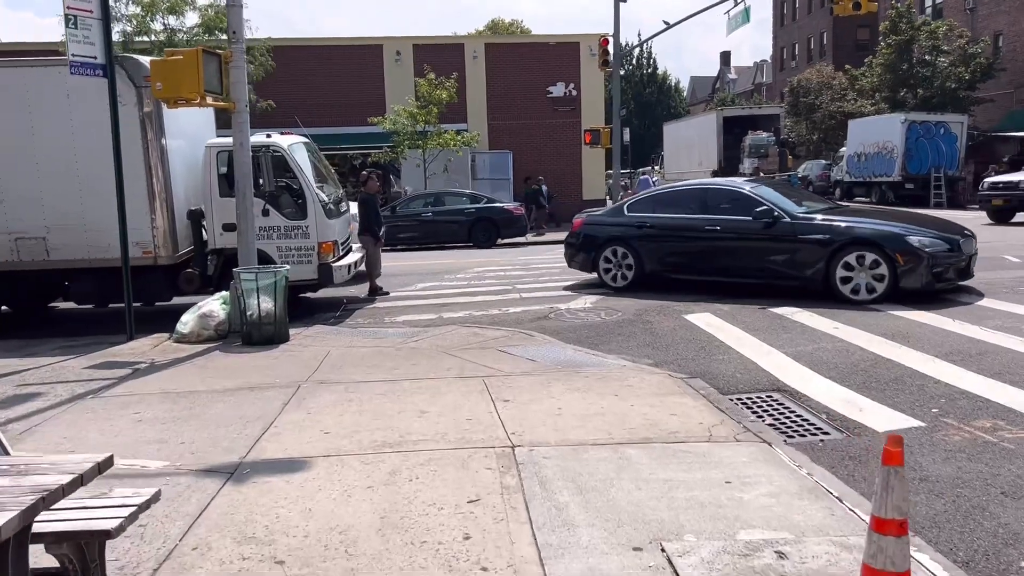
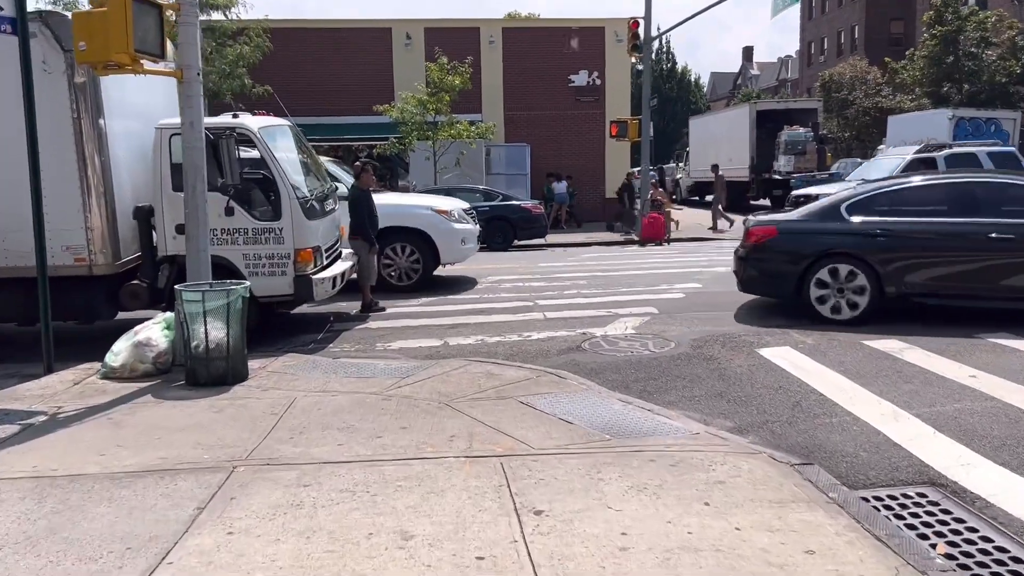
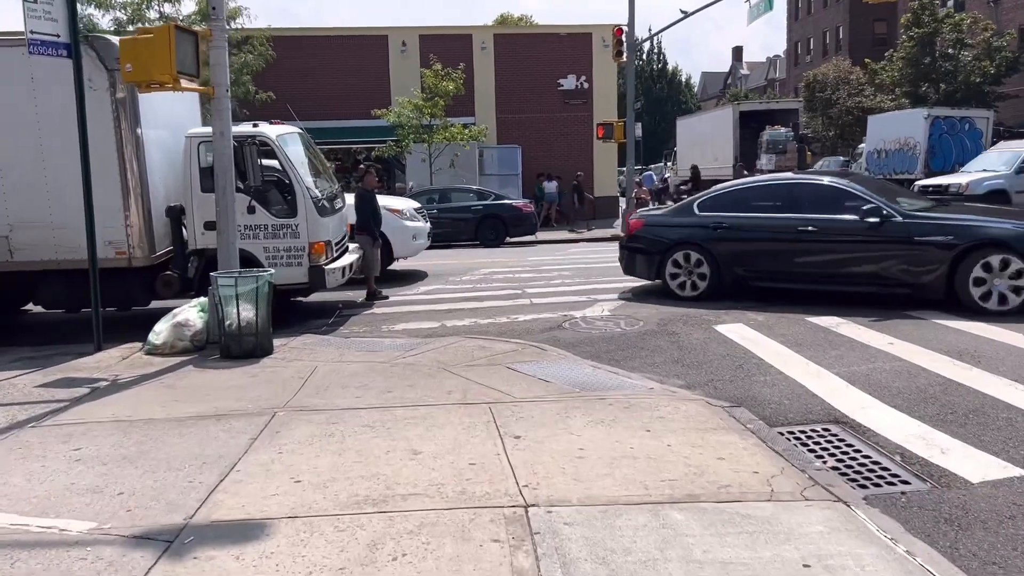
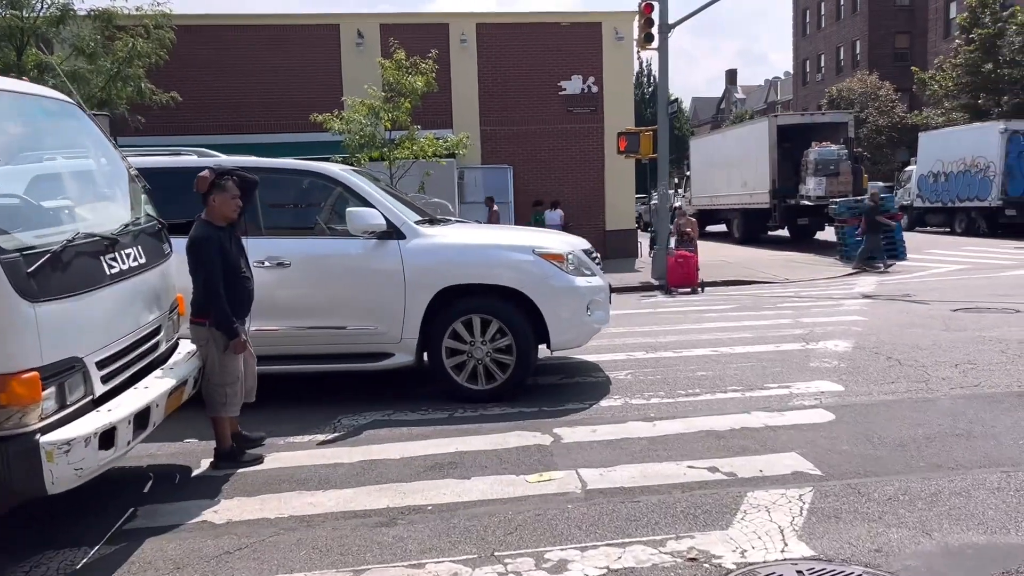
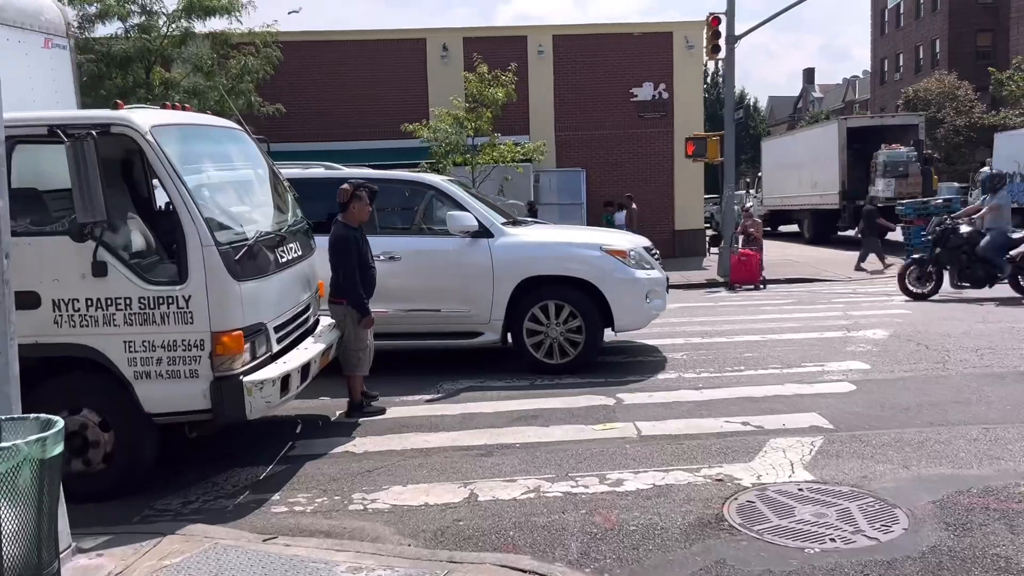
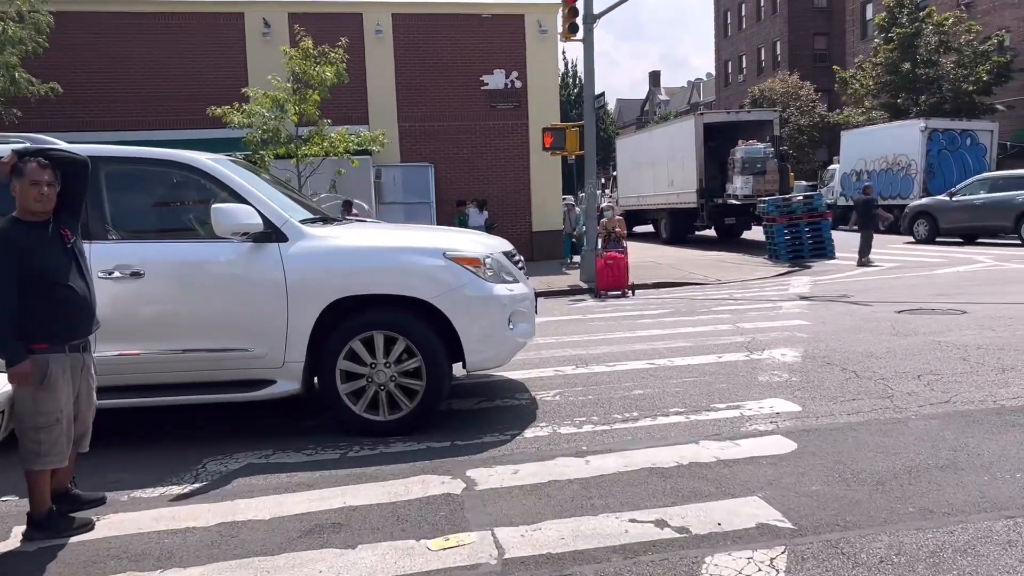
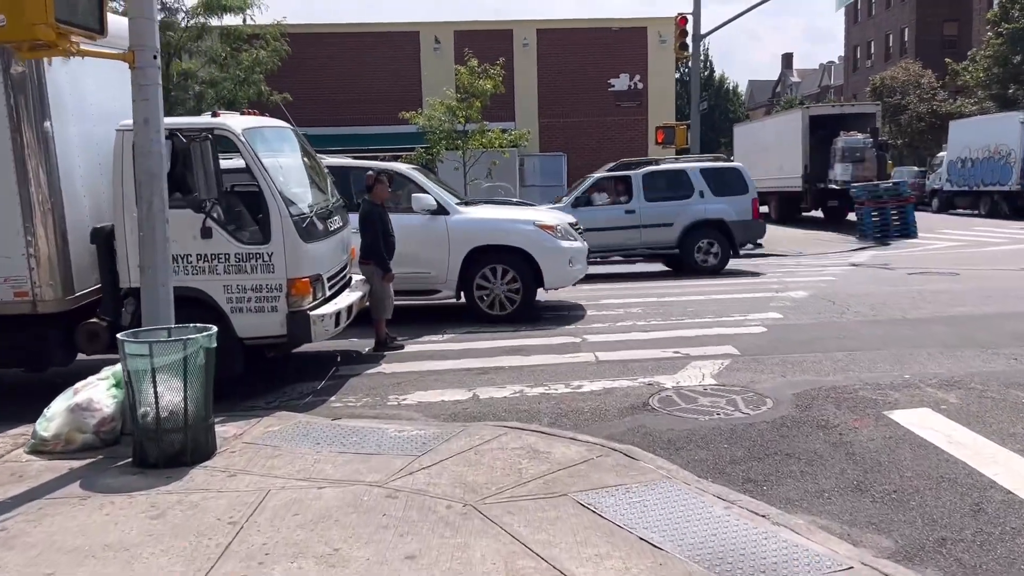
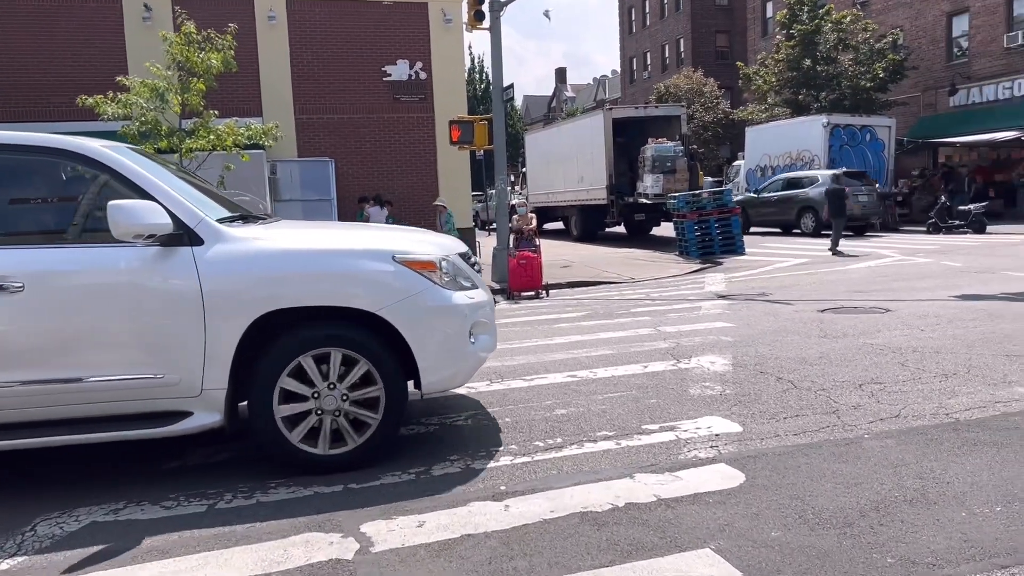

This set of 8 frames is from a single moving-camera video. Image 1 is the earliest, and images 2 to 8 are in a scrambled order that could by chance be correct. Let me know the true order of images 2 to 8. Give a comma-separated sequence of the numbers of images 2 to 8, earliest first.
3, 2, 7, 5, 4, 6, 8
